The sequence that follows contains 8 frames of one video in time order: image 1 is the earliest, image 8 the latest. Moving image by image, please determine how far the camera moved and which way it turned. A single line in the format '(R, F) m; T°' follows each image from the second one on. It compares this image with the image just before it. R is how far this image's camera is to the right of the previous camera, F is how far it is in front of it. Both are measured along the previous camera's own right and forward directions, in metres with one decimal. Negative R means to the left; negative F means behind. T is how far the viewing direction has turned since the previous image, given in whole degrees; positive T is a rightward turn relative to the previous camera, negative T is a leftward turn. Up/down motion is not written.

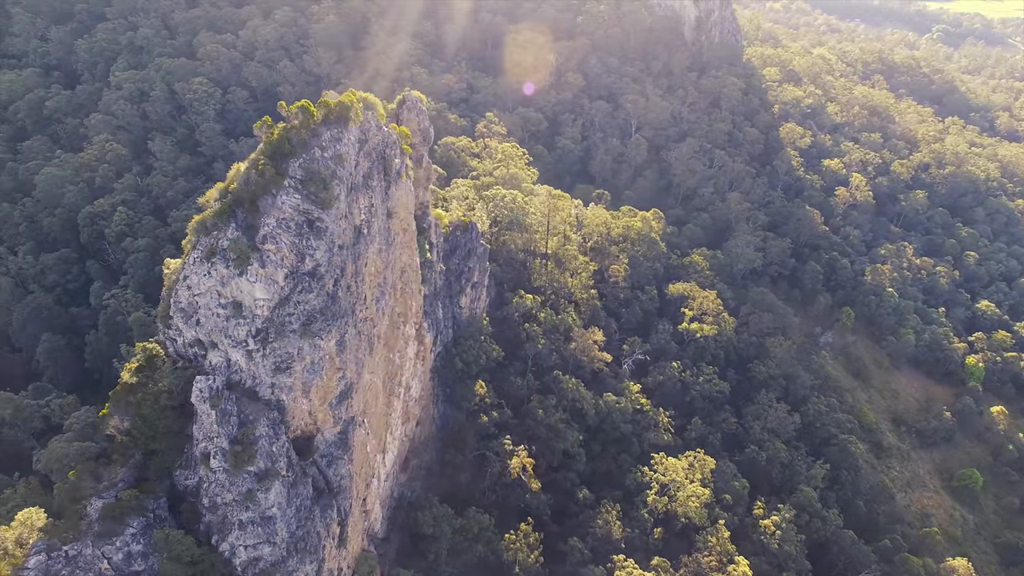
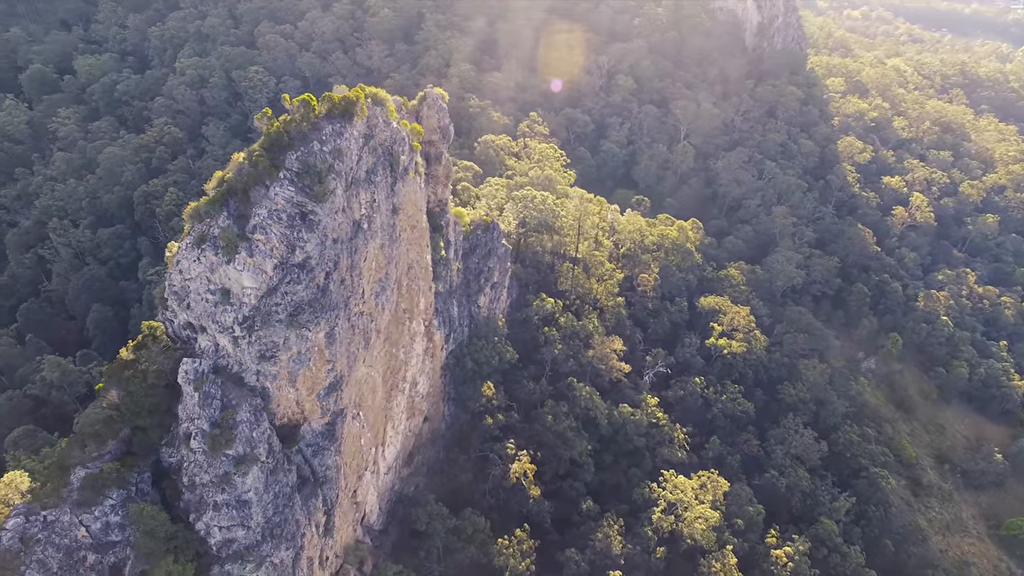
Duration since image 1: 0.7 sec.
(+2.6, +0.5) m; -5°
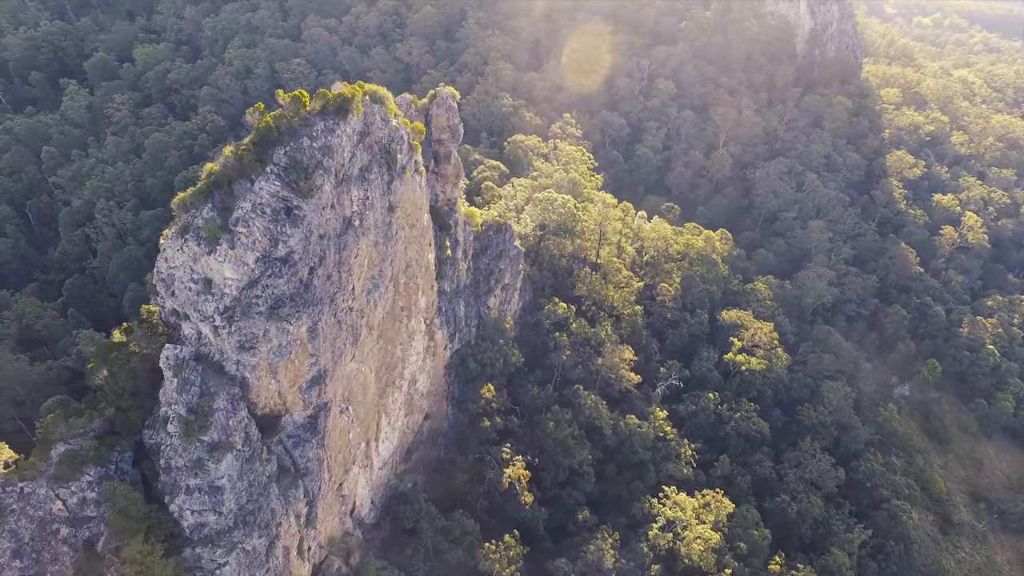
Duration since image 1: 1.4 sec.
(+2.6, +0.4) m; -4°
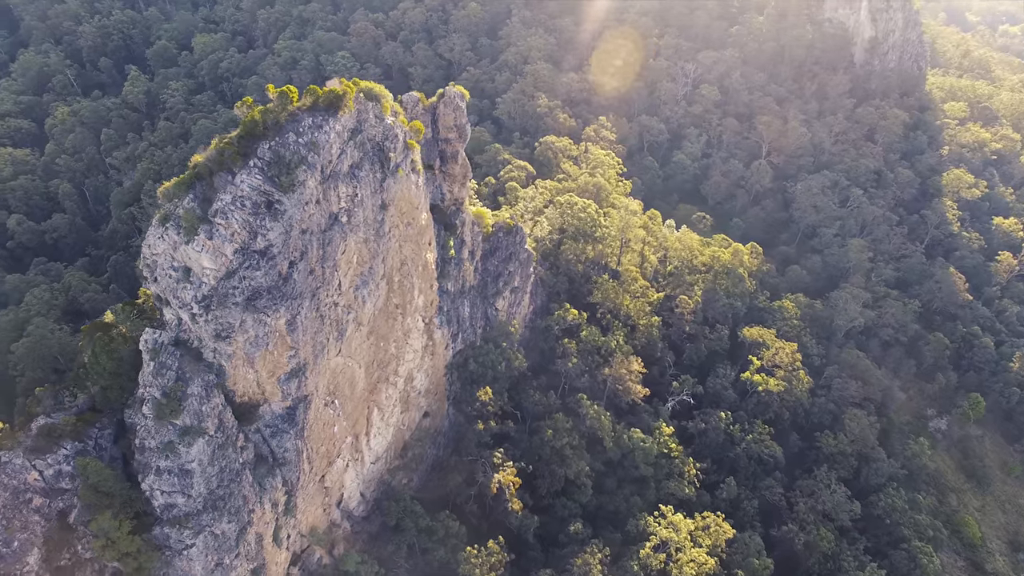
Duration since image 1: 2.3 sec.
(+3.0, +0.5) m; -5°
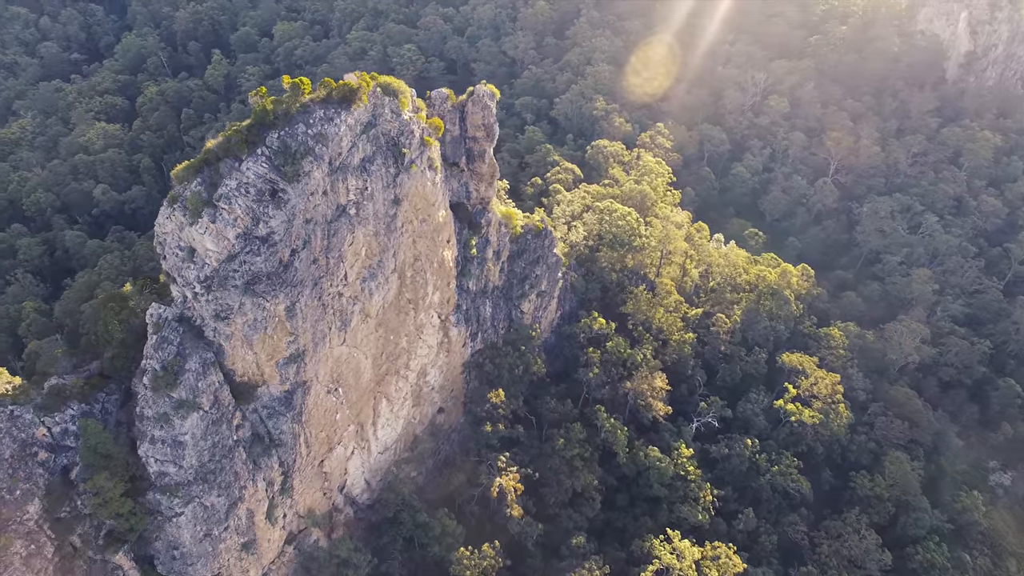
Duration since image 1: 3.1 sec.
(+3.0, +0.6) m; -6°
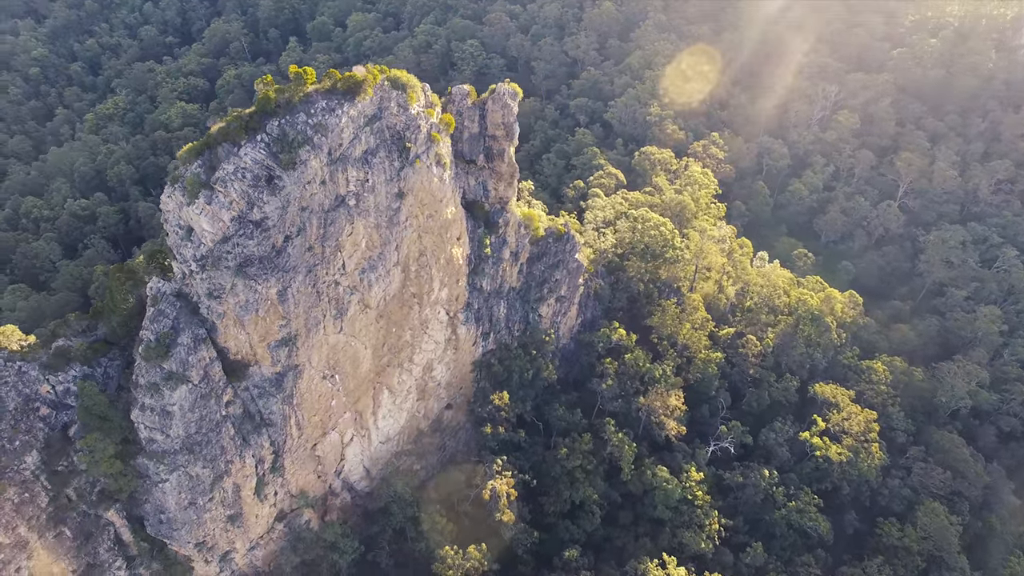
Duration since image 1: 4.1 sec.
(+3.5, +0.7) m; -6°
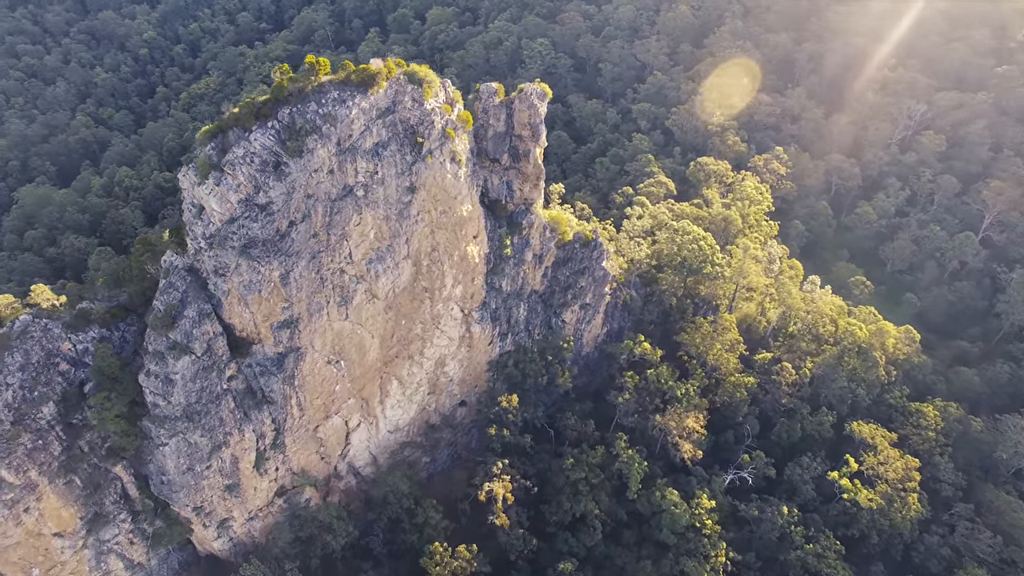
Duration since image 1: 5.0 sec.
(+3.5, +0.7) m; -7°
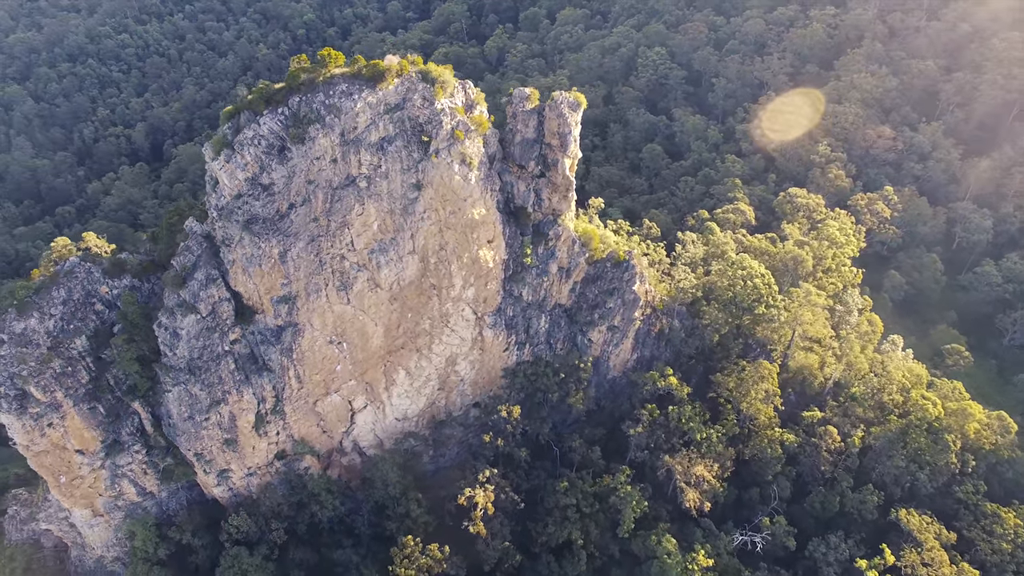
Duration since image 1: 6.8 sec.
(+6.7, +1.4) m; -12°
